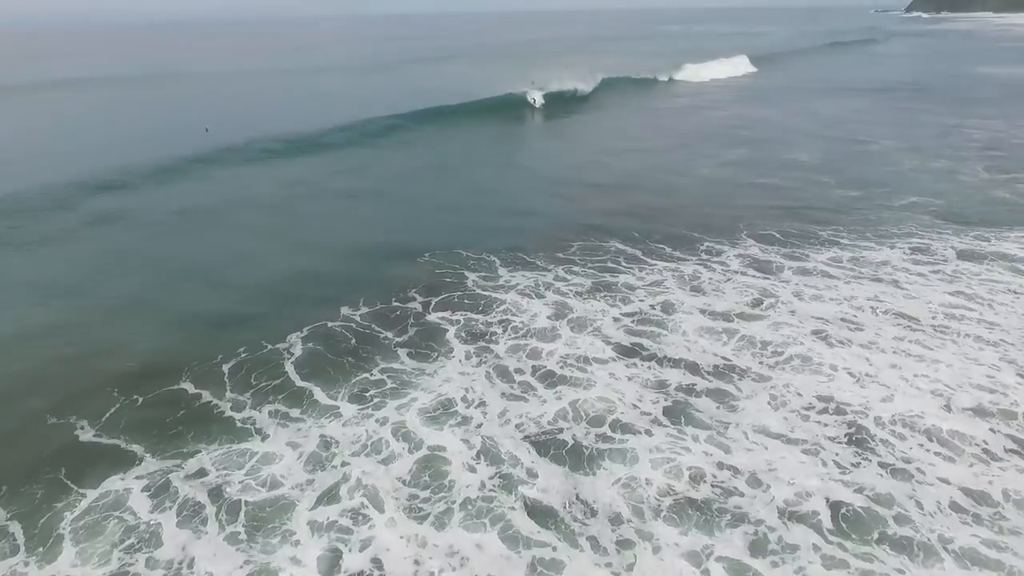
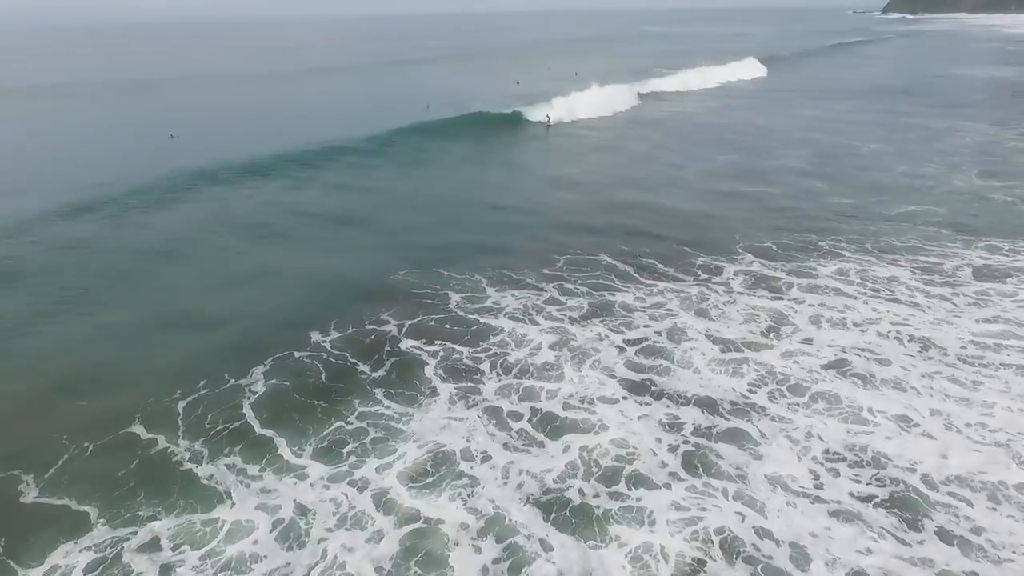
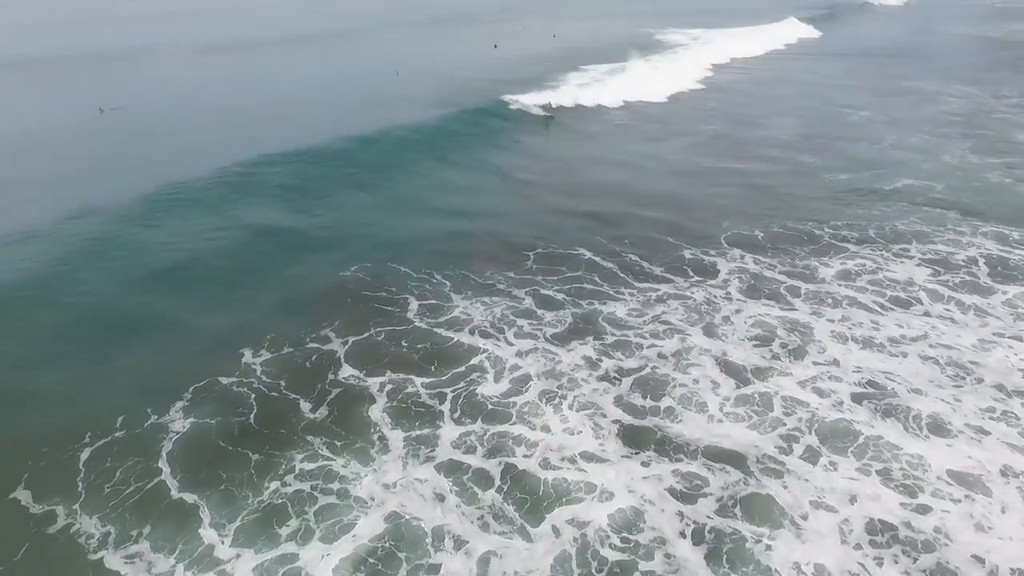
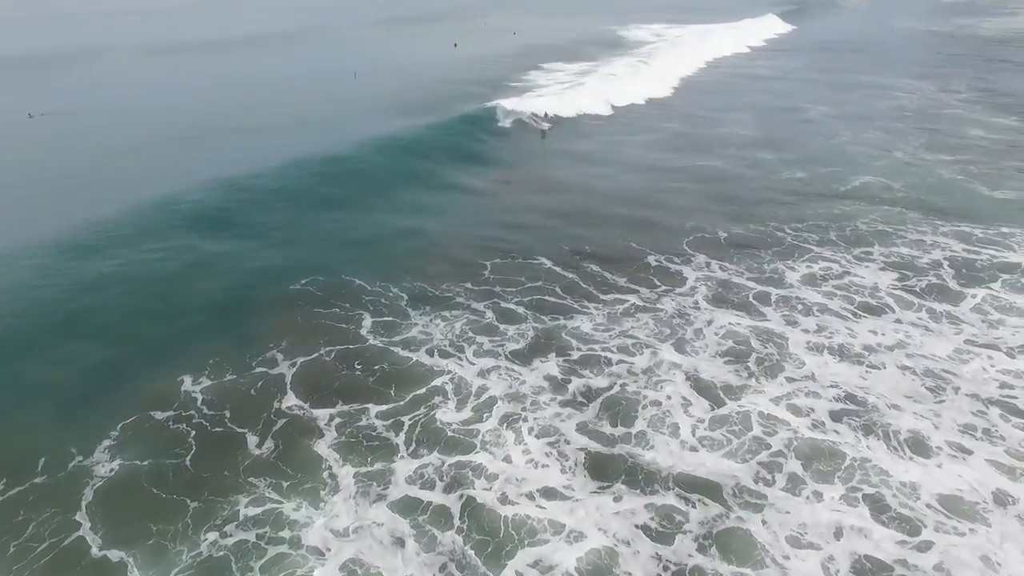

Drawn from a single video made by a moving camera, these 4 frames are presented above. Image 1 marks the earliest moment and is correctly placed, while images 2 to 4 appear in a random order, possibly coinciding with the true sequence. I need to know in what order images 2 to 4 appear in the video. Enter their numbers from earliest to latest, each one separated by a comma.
2, 3, 4
